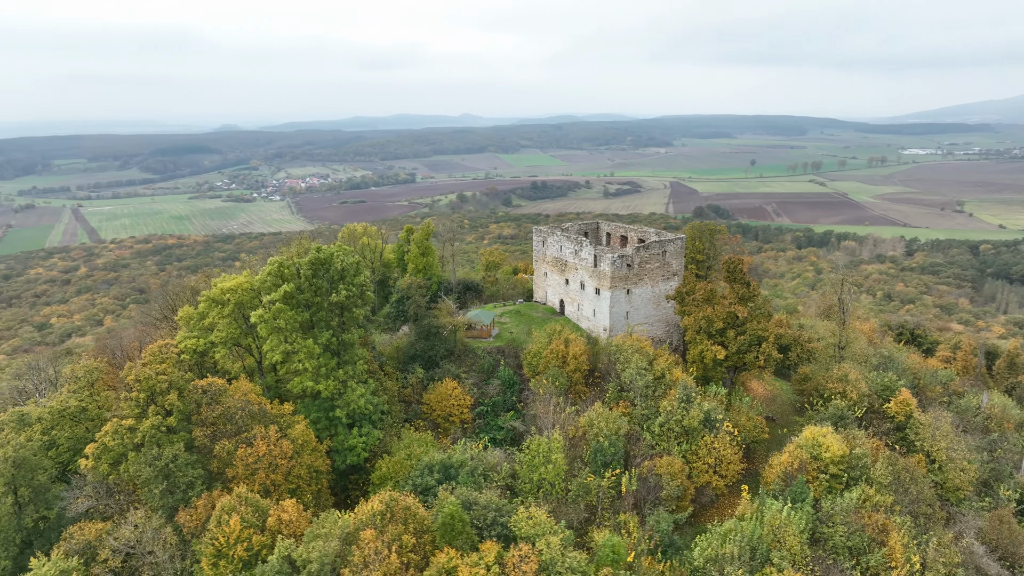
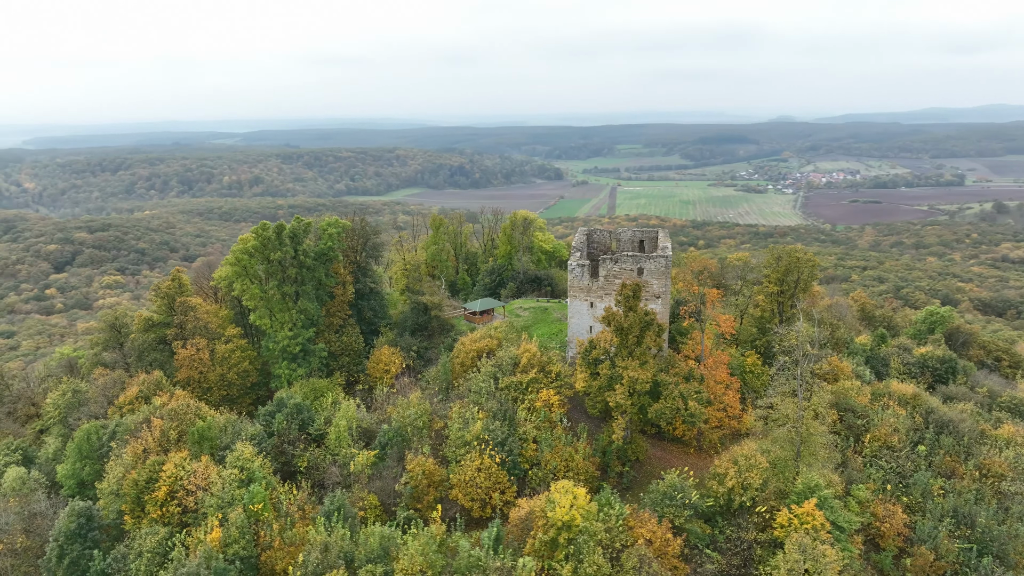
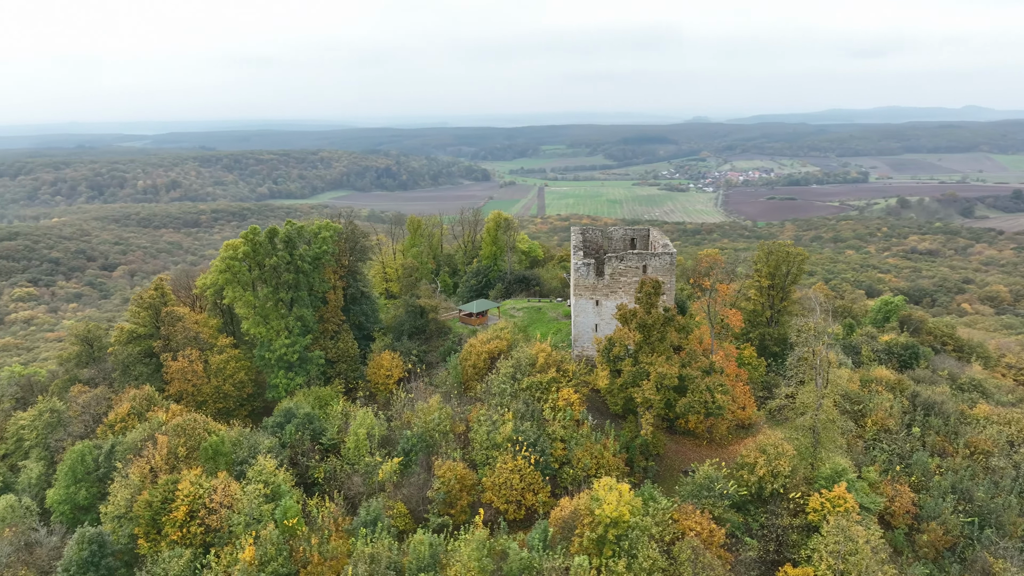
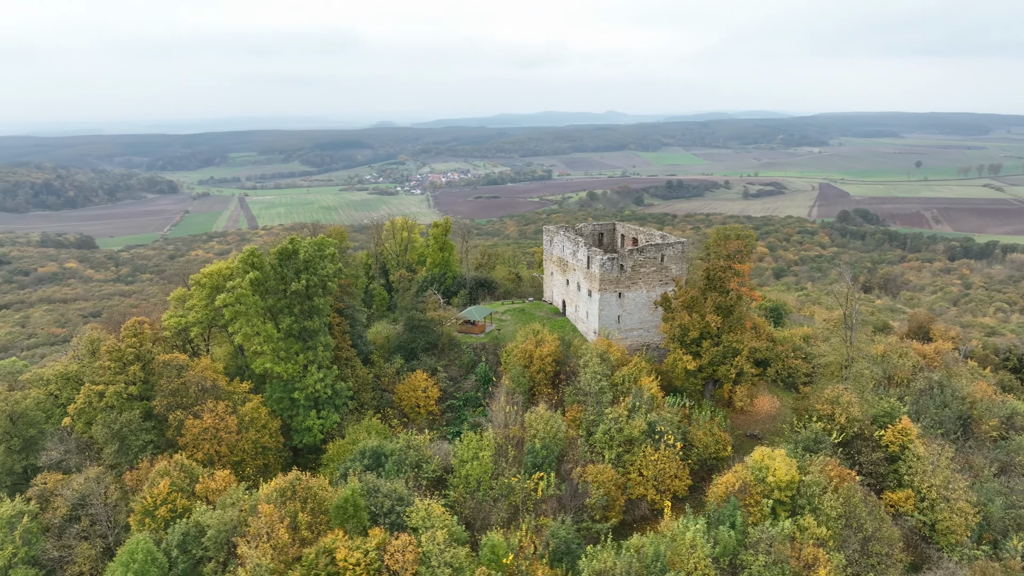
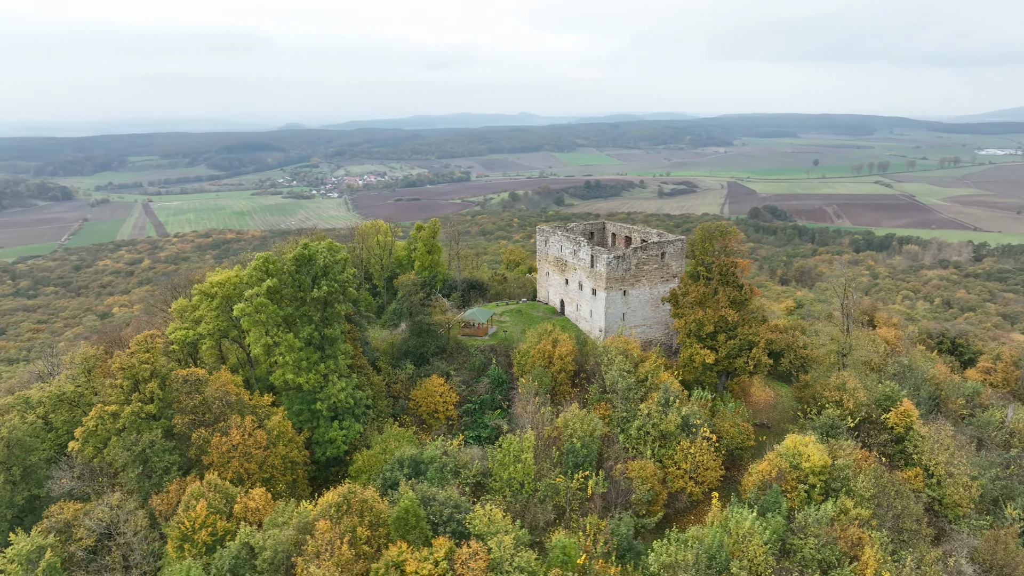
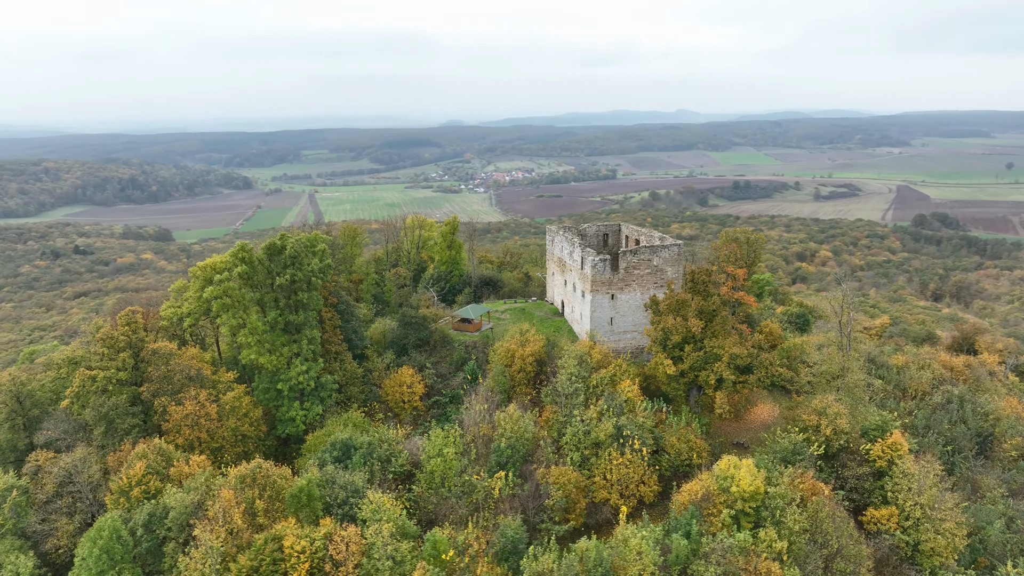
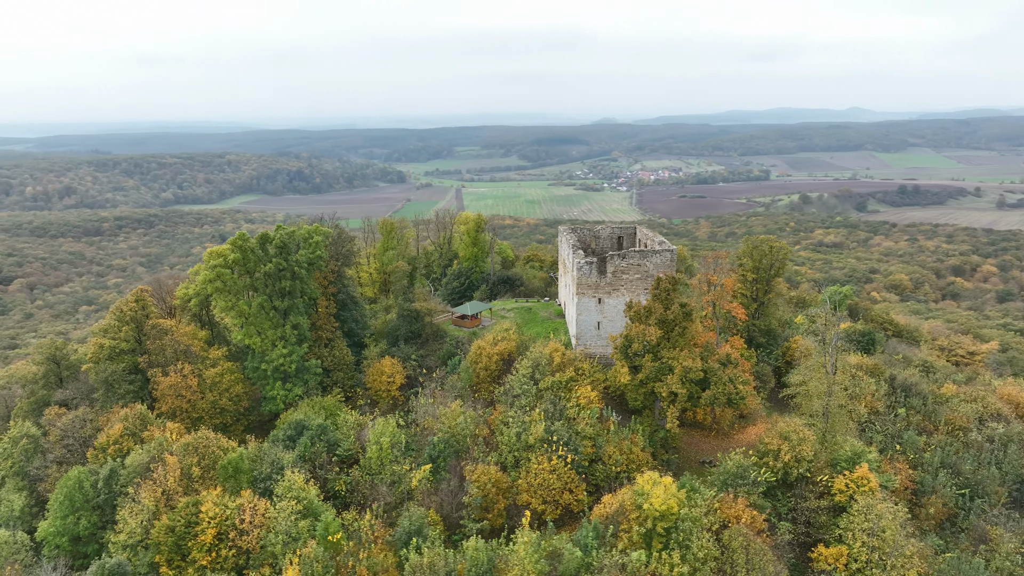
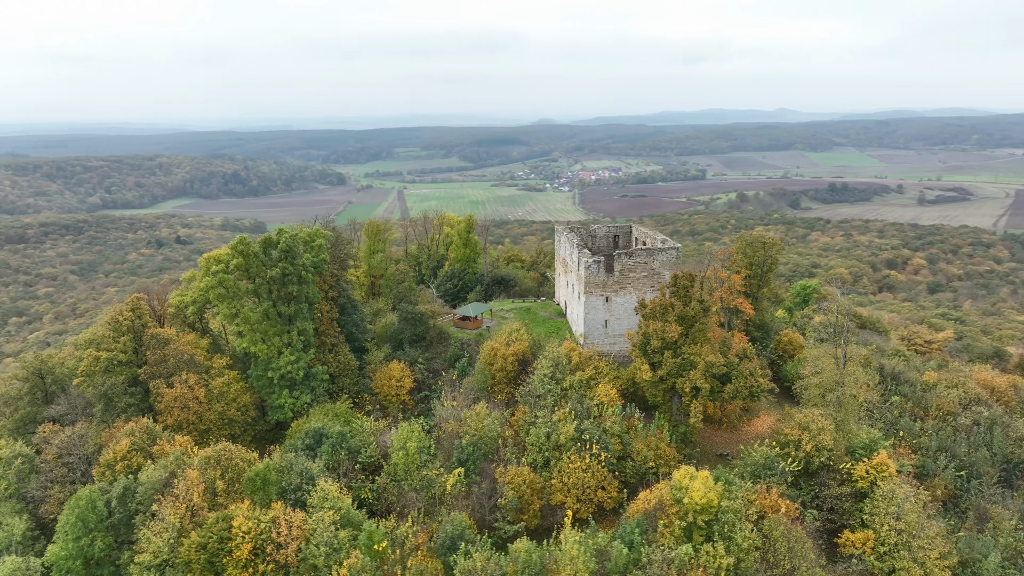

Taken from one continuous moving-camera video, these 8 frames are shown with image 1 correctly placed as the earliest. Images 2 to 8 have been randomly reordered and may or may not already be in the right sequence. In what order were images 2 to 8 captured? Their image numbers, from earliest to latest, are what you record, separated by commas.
5, 4, 6, 8, 7, 3, 2
